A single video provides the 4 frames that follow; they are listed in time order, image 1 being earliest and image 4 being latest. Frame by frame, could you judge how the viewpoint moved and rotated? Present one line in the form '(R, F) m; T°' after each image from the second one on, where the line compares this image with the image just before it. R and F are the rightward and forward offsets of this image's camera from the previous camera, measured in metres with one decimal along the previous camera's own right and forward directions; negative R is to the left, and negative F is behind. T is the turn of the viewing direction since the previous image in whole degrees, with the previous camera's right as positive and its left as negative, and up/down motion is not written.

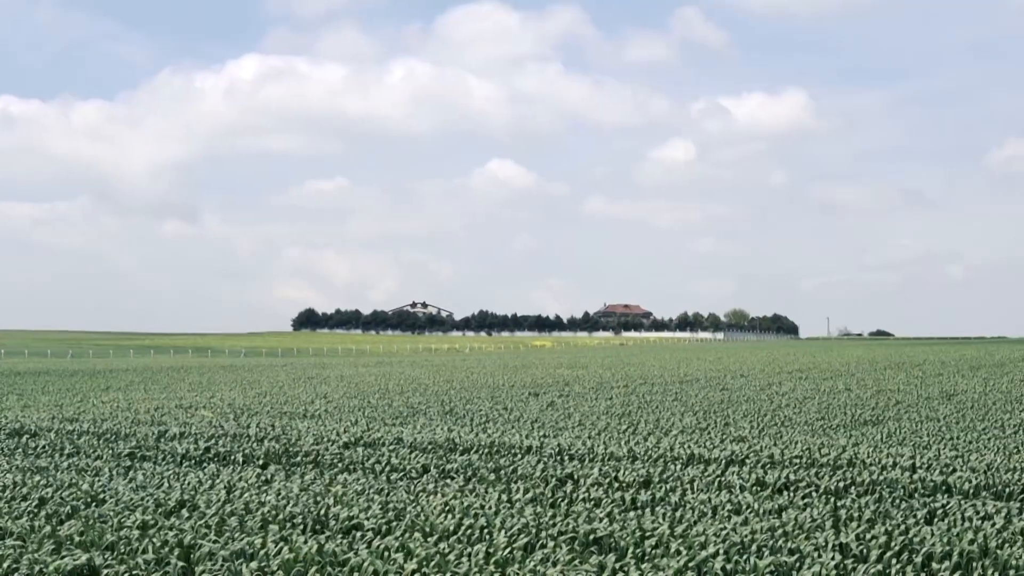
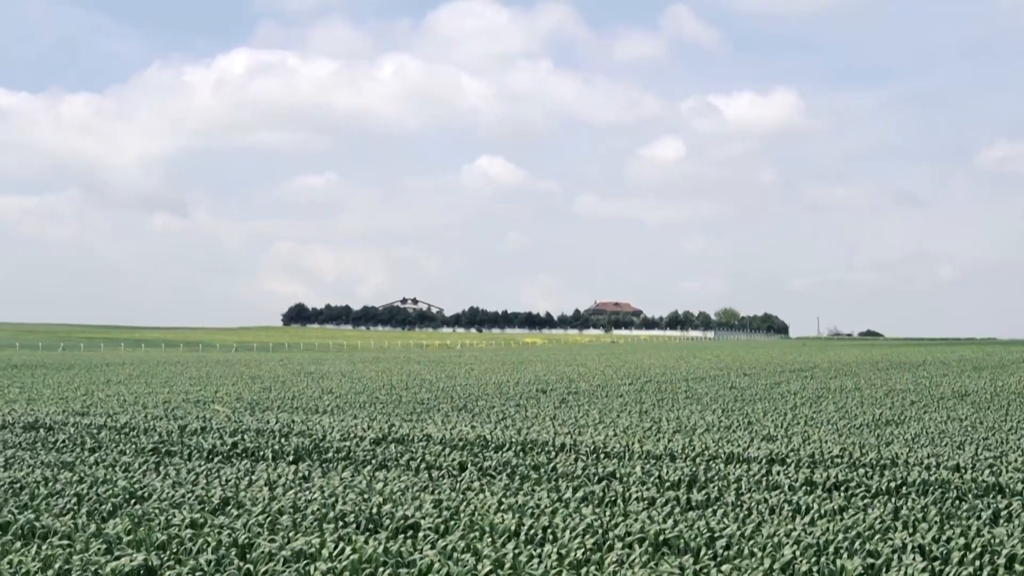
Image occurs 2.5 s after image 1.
(-0.9, +0.3) m; +1°
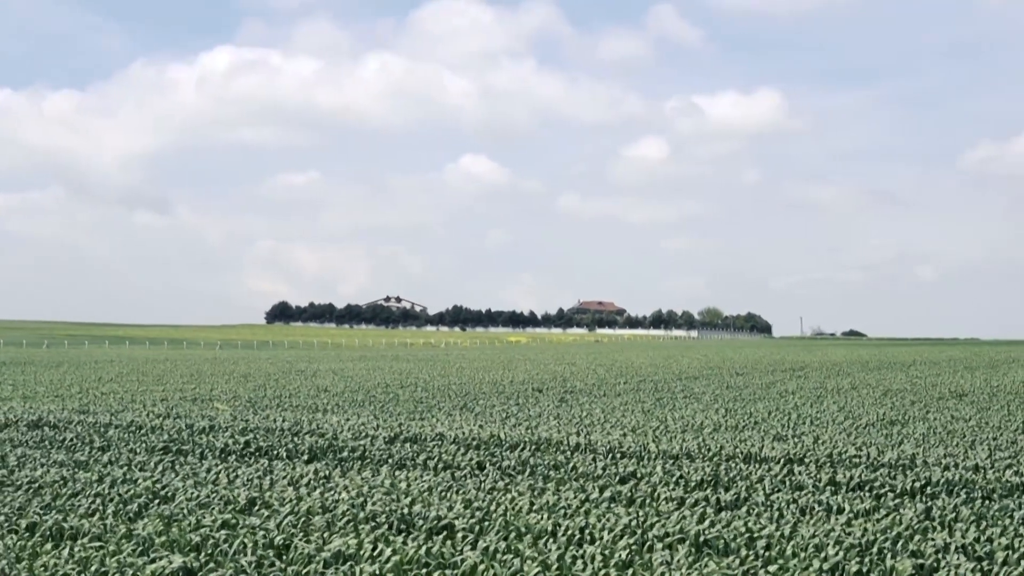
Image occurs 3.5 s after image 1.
(-0.6, +0.1) m; +1°
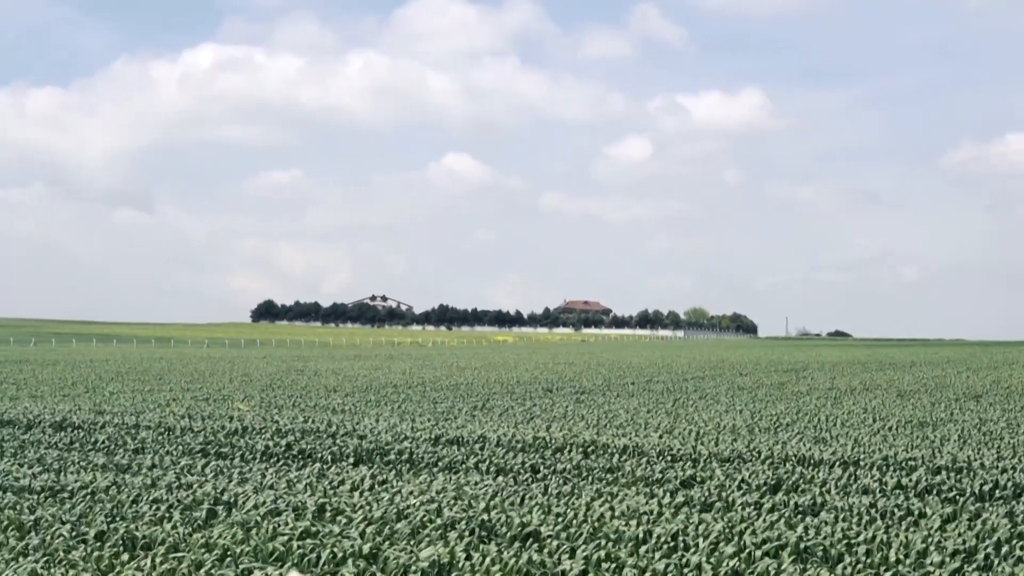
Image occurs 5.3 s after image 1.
(-1.1, +0.4) m; +1°
